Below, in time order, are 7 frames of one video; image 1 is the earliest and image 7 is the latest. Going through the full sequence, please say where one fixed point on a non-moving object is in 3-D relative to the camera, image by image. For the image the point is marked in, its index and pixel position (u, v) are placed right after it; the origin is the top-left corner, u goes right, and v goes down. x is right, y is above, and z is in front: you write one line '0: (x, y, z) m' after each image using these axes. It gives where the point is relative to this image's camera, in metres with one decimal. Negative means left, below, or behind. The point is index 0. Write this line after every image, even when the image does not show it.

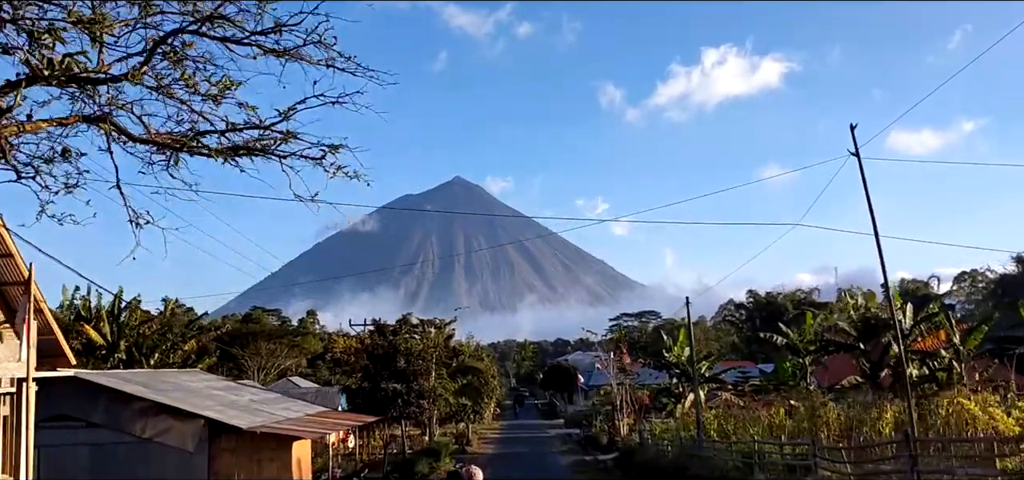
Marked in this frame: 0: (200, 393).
0: (-6.6, -3.2, +19.6) m
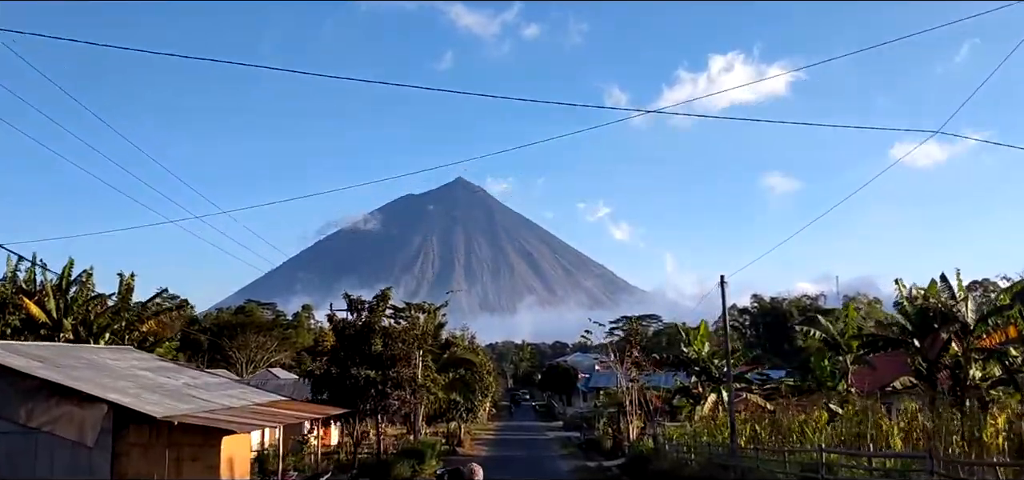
0: (-6.7, -2.2, +15.7) m
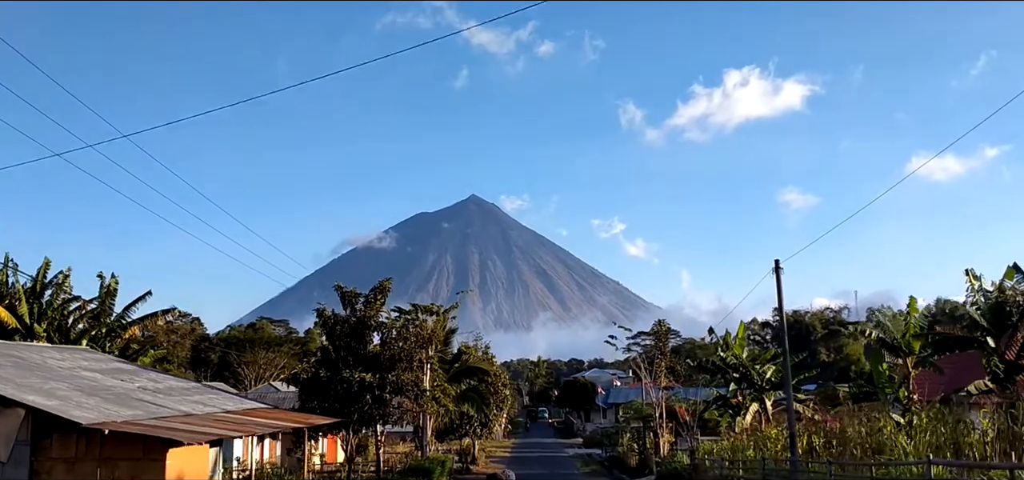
0: (-6.4, -1.9, +13.0) m
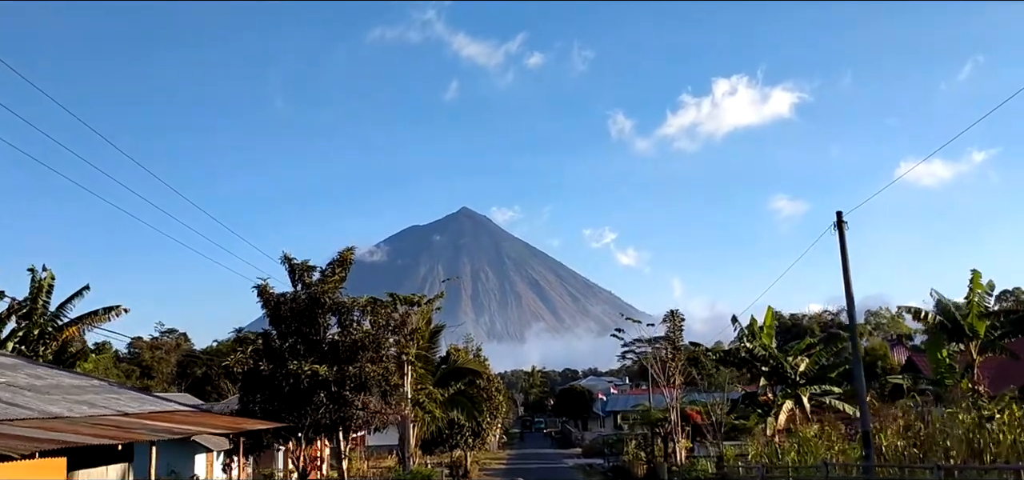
0: (-6.5, -1.2, +9.3) m
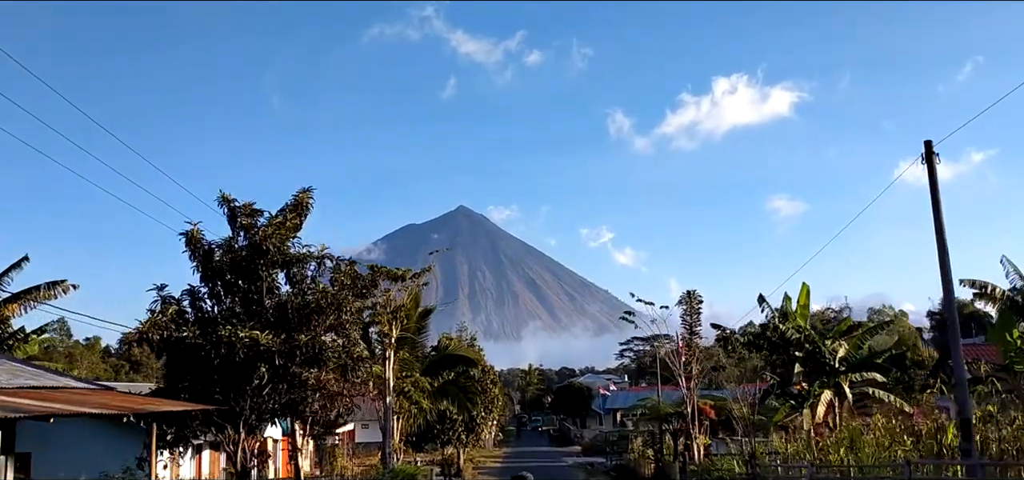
0: (-6.5, -0.5, +6.4) m
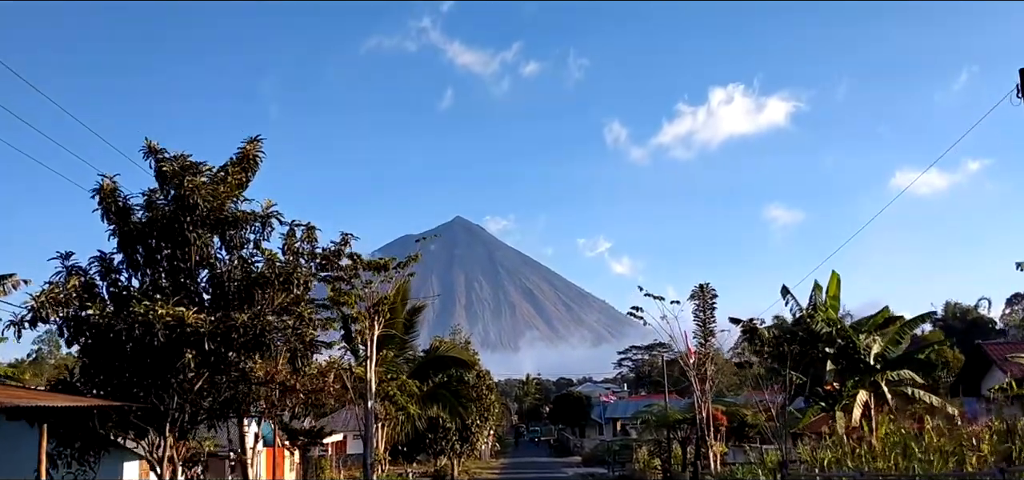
0: (-6.5, 0.0, +4.3) m
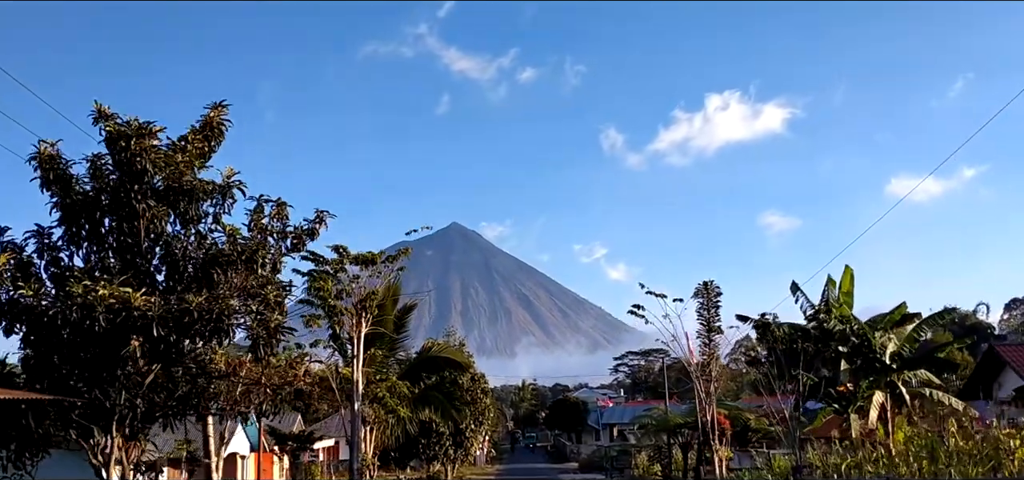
0: (-6.6, +0.2, +3.3) m
